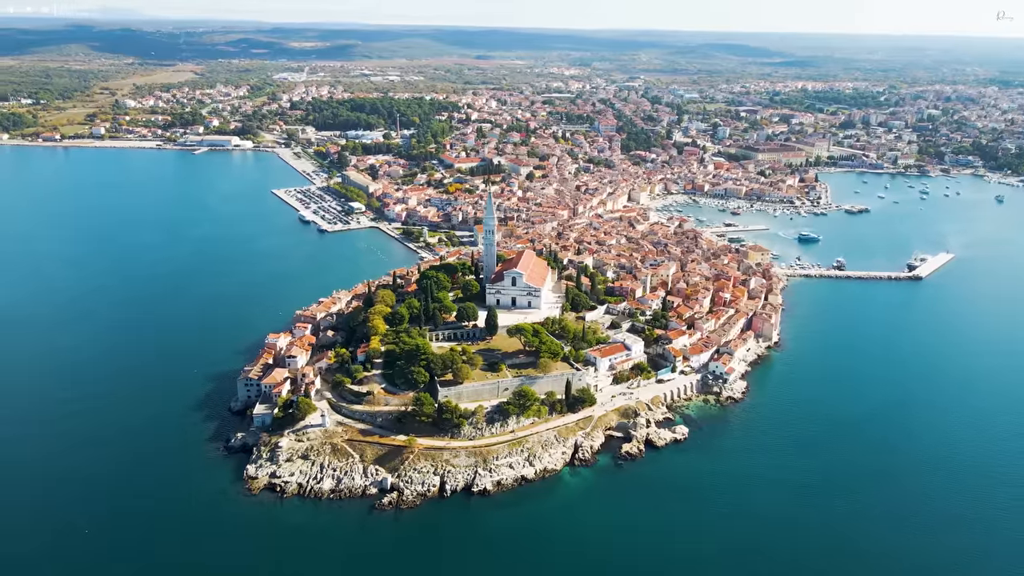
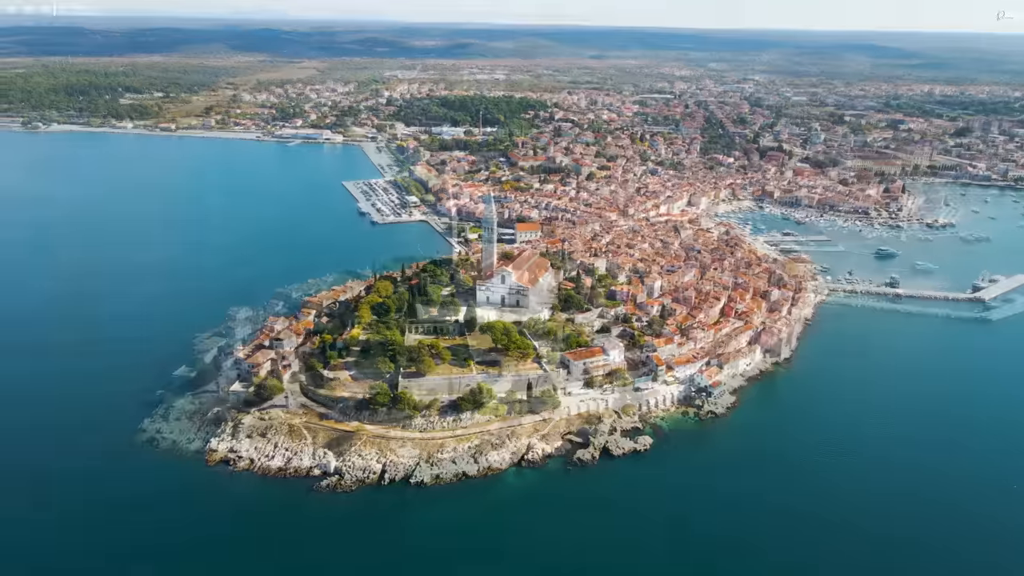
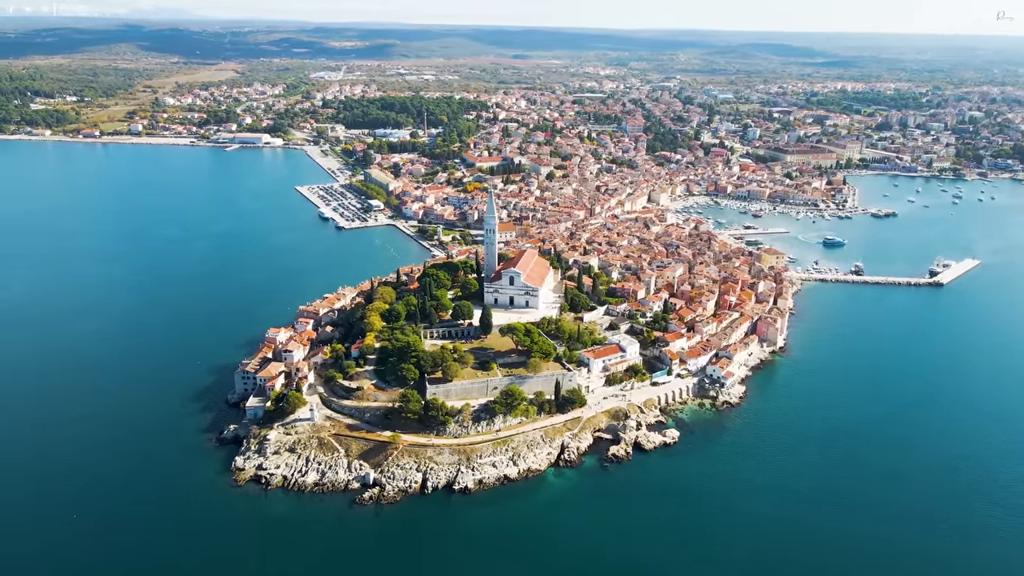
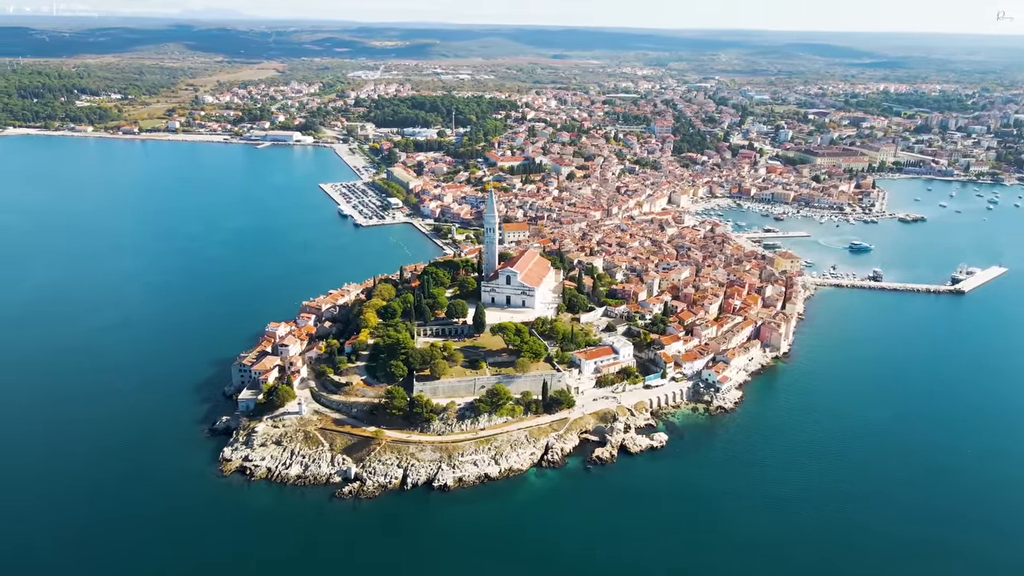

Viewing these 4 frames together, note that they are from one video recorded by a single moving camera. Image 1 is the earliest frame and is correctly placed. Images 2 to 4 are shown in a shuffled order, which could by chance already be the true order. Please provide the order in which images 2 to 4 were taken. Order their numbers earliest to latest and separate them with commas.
3, 4, 2
